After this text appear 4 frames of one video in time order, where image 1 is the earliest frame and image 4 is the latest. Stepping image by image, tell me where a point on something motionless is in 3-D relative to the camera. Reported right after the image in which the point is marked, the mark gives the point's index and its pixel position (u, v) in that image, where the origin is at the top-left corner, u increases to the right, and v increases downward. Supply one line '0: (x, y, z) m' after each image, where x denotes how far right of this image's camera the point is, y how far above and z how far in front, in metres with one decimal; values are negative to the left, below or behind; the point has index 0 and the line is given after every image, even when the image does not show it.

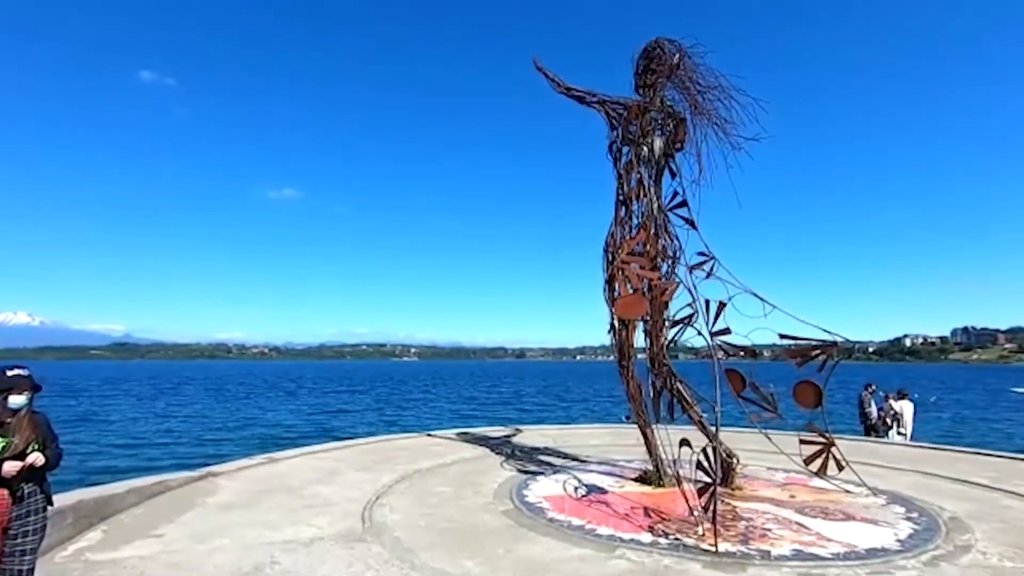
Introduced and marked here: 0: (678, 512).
0: (+1.9, -2.5, +5.9) m
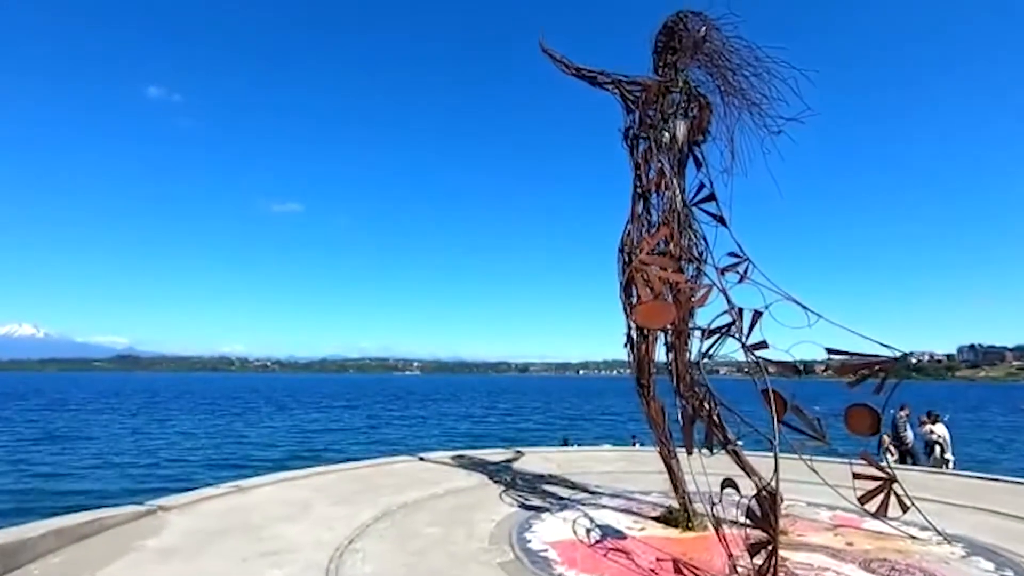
0: (+1.9, -2.6, +4.8) m
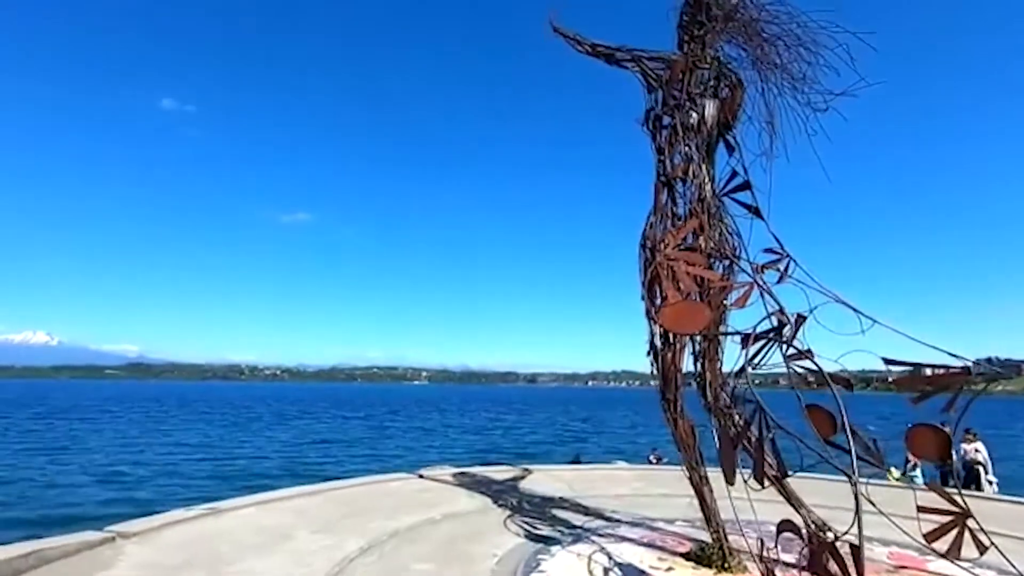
0: (+1.9, -2.5, +3.9) m
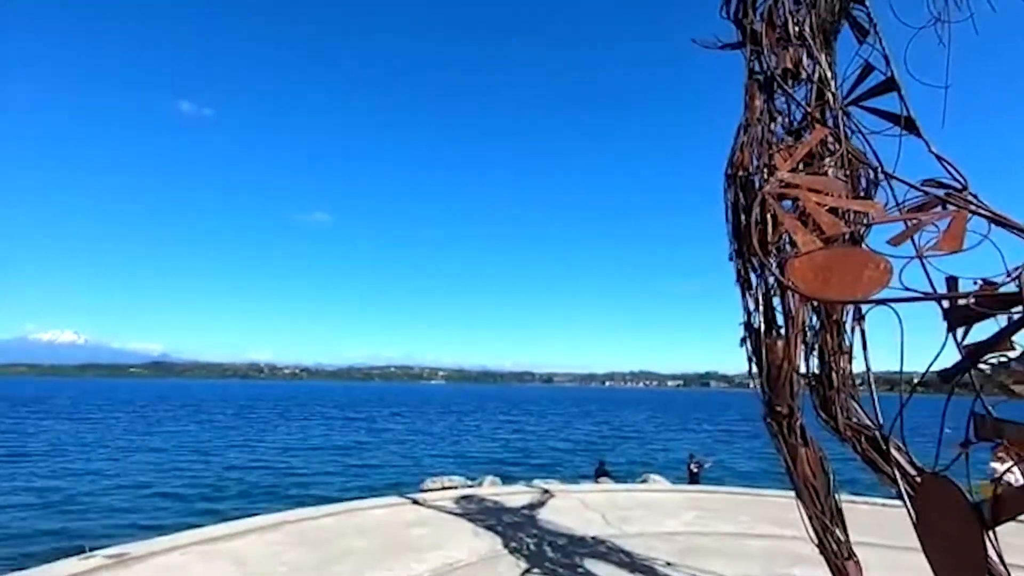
0: (+2.0, -2.2, +1.9) m
